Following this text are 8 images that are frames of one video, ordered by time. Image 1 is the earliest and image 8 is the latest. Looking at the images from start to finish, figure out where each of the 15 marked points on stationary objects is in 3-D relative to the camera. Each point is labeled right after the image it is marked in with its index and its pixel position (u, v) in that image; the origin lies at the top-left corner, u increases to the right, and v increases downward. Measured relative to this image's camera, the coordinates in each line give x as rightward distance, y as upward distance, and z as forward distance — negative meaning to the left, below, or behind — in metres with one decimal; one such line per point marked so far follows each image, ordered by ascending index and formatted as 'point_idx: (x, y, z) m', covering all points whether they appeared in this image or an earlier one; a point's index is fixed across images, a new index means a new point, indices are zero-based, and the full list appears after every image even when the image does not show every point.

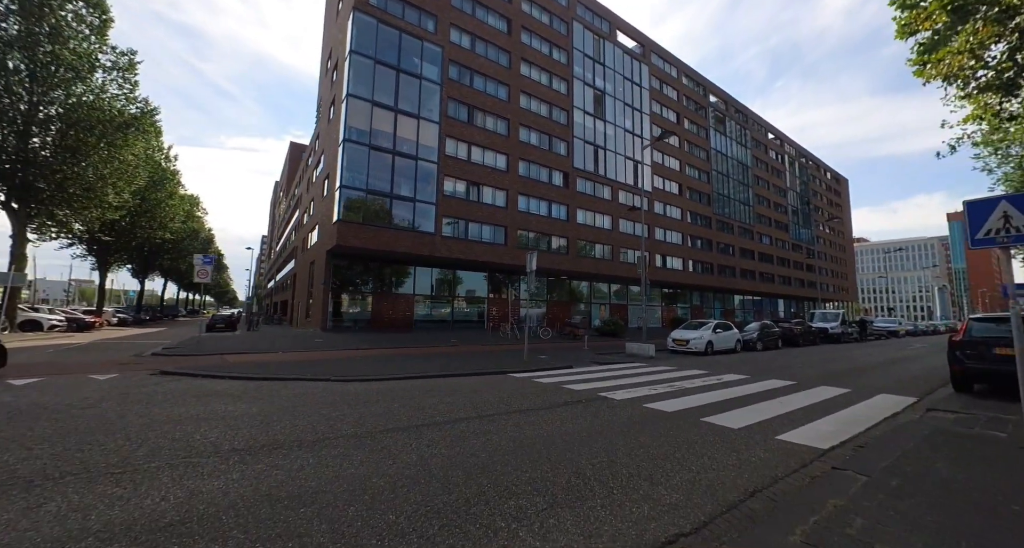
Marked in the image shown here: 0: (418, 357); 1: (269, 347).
0: (-3.2, -2.9, +15.6) m
1: (-10.7, -3.2, +19.8) m
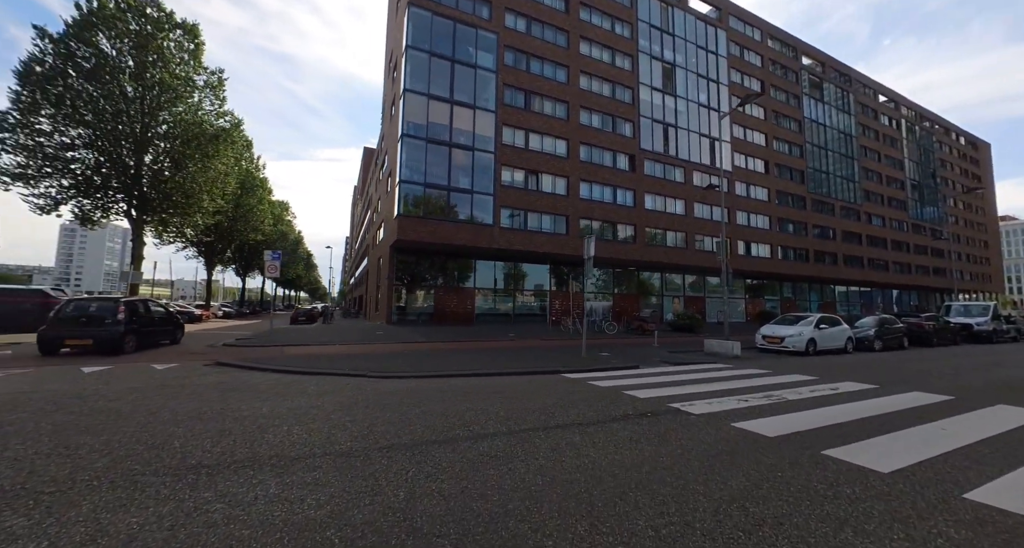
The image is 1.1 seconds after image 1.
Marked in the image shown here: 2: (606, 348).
0: (-1.2, -2.6, +14.6) m
1: (-8.0, -2.9, +19.9) m
2: (+2.9, -2.3, +13.5) m
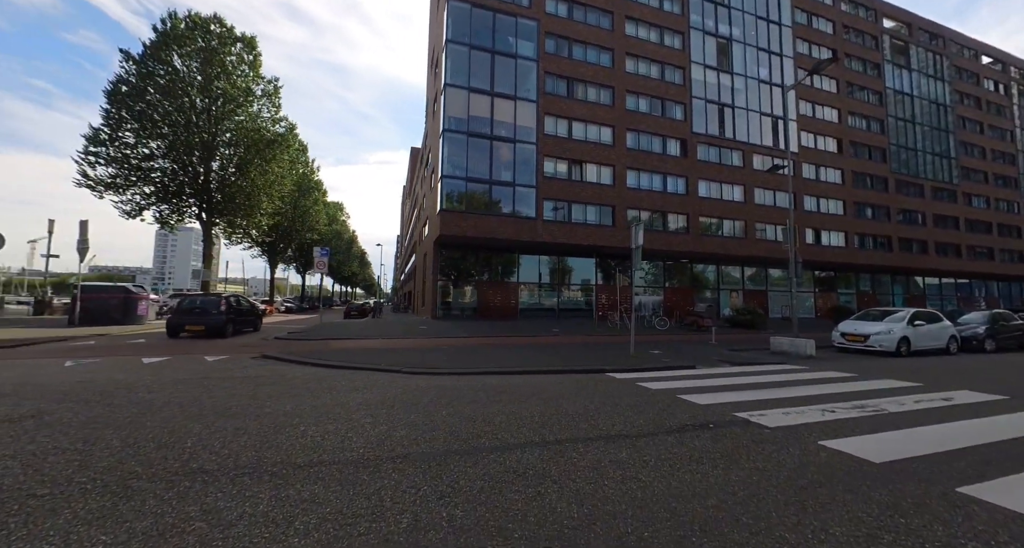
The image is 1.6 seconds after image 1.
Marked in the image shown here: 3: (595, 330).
0: (+0.1, -2.4, +14.0) m
1: (-6.0, -2.7, +20.0) m
2: (+4.2, -2.0, +12.5) m
3: (+3.7, -2.5, +19.1) m
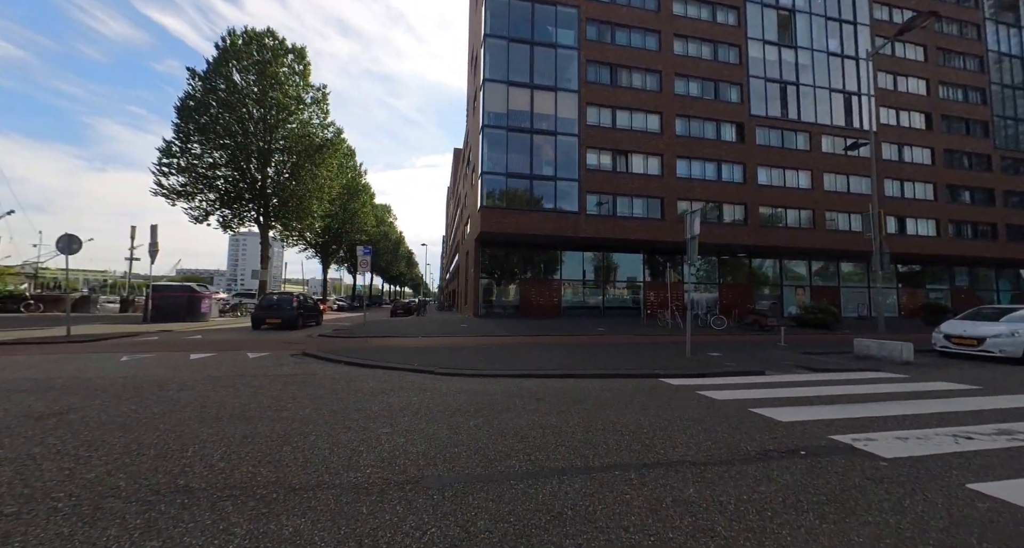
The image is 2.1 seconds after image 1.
0: (+1.4, -2.2, +13.2) m
1: (-4.1, -2.6, +19.8) m
2: (+5.3, -1.9, +11.3) m
3: (+5.4, -2.3, +17.9) m
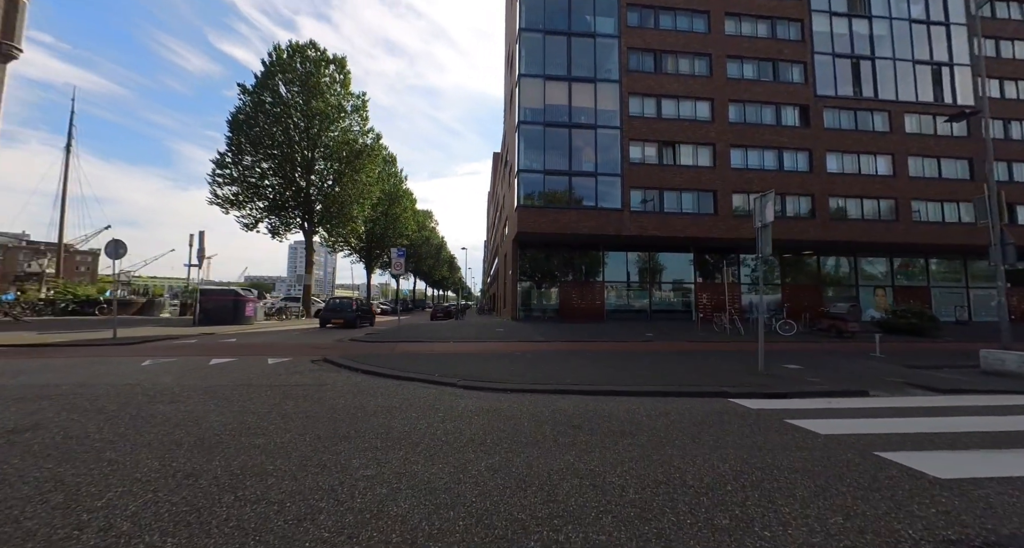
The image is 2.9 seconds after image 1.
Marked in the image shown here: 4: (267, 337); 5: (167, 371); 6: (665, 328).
0: (+2.4, -2.2, +11.8) m
1: (-2.5, -2.7, +18.8) m
2: (+6.1, -1.8, +9.5) m
3: (+6.9, -2.3, +16.1) m
4: (-10.2, -2.6, +18.4) m
5: (-7.8, -2.2, +9.9) m
6: (+6.9, -2.5, +19.6) m
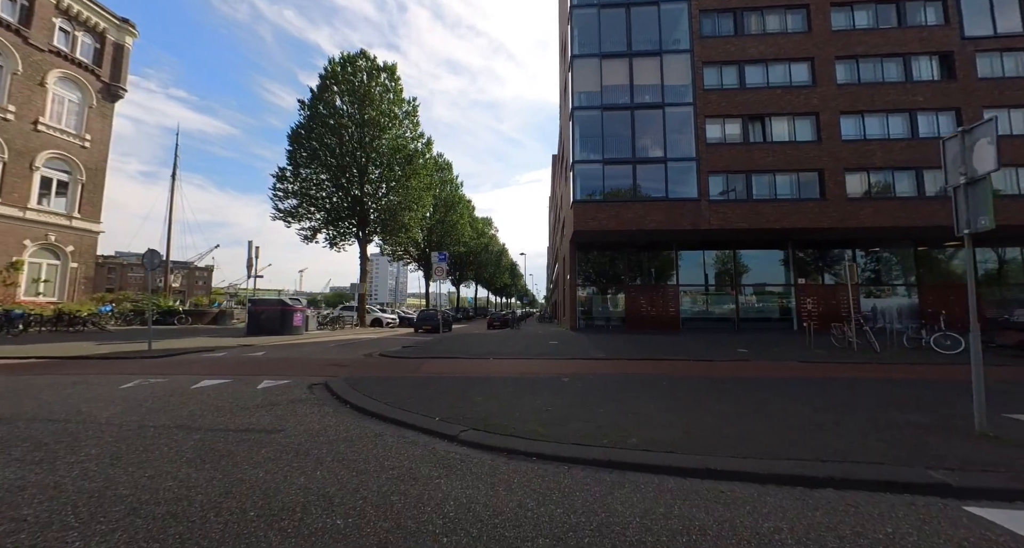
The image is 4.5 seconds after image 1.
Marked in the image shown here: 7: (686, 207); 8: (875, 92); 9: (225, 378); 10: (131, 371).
0: (+3.3, -2.2, +8.7) m
1: (-0.4, -2.8, +16.4) m
2: (+6.6, -1.7, +5.9) m
3: (+8.4, -2.2, +12.3) m
4: (-8.2, -2.9, +17.0) m
5: (-7.0, -2.3, +8.3) m
6: (+9.0, -2.5, +15.8) m
7: (+7.9, +3.0, +19.8) m
8: (+16.4, +8.1, +19.8) m
9: (-6.8, -2.5, +10.4) m
10: (-10.1, -2.6, +11.6) m
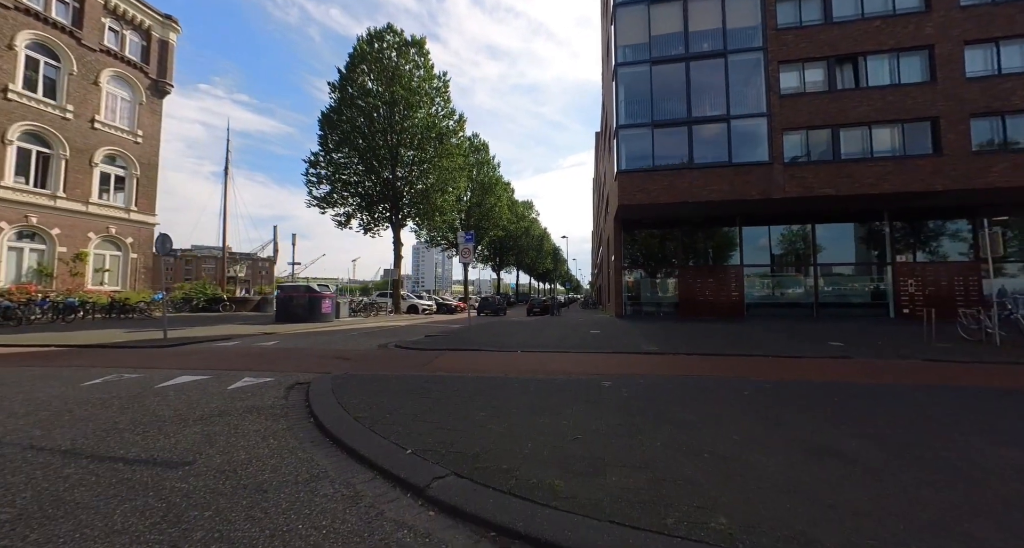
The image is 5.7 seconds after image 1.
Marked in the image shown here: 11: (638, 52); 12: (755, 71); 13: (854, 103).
0: (+3.7, -1.7, +6.3) m
1: (+0.7, -2.2, +14.3) m
2: (+6.7, -1.3, +3.2) m
3: (+9.1, -1.6, +9.4) m
4: (-6.9, -2.3, +15.8) m
5: (-6.7, -2.0, +7.0) m
6: (+10.0, -1.7, +12.8) m
7: (+9.3, +3.9, +16.8) m
8: (+17.6, +9.0, +15.7) m
9: (-6.3, -2.1, +9.1) m
10: (-9.4, -2.1, +10.6) m
11: (+5.3, +9.5, +18.2) m
12: (+9.6, +8.0, +17.3) m
13: (+12.8, +6.4, +16.6) m
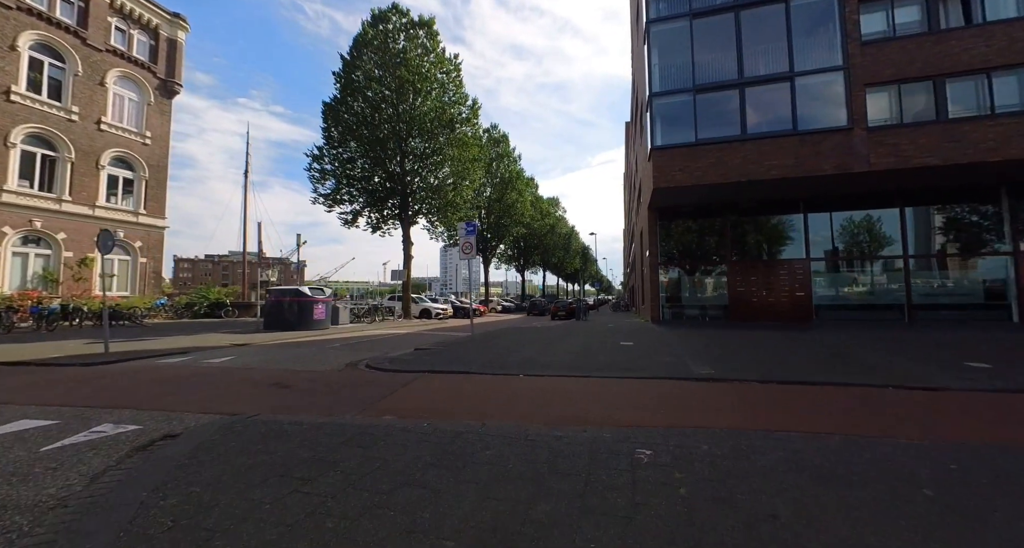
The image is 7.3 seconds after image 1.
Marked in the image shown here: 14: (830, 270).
0: (+3.3, -1.6, +3.1) m
1: (+0.9, -2.1, +11.3) m
2: (+6.1, -1.1, -0.2) m
3: (+8.9, -1.4, +5.8) m
4: (-6.6, -2.3, +13.3) m
5: (-6.9, -2.0, +4.5) m
6: (+10.1, -1.5, +9.2) m
7: (+9.5, +4.0, +13.2) m
8: (+17.8, +9.3, +11.6) m
9: (-6.4, -2.0, +6.5) m
10: (-9.4, -2.1, +8.3) m
11: (+5.6, +9.6, +14.9) m
12: (+9.9, +8.2, +13.8) m
13: (+13.1, +6.6, +12.8) m
14: (+13.4, +0.2, +17.5) m
